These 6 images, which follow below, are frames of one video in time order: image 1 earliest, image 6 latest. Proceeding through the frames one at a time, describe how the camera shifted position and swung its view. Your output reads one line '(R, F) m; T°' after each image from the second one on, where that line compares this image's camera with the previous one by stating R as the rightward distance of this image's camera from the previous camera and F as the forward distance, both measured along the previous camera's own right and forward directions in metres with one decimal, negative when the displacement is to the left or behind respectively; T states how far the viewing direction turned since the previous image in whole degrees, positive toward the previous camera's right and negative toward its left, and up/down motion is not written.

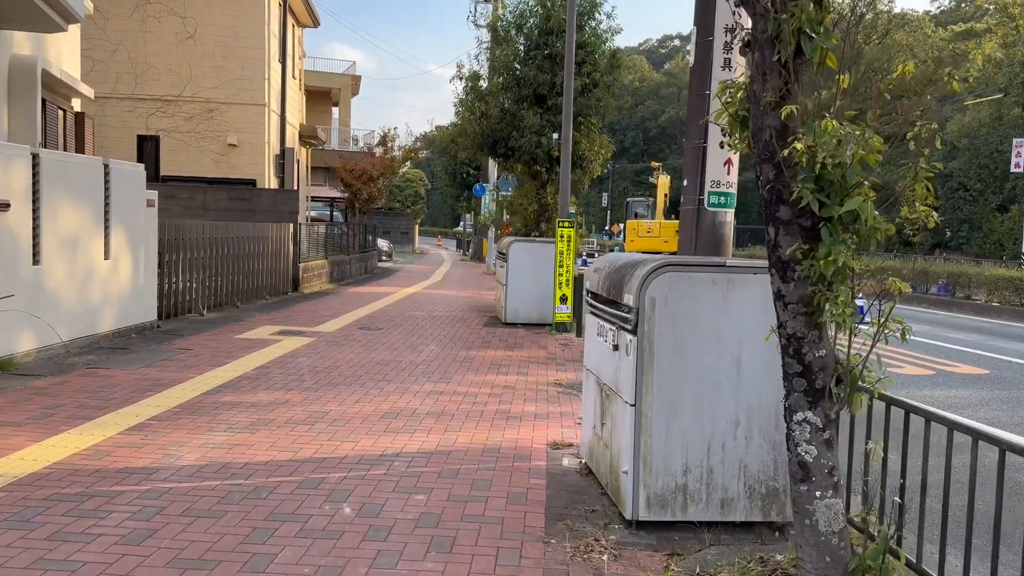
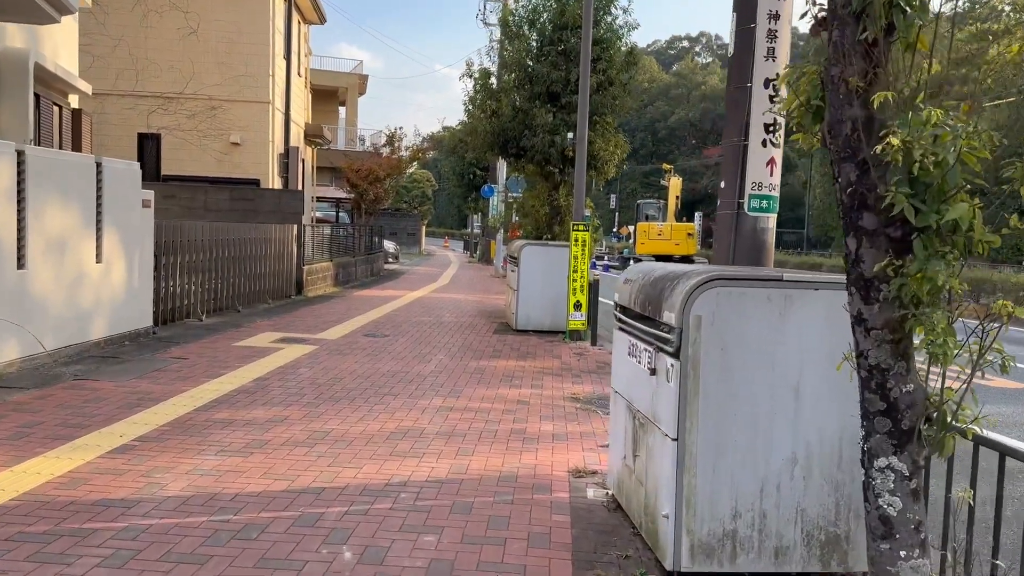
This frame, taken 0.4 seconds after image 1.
(-0.1, +0.5) m; 0°
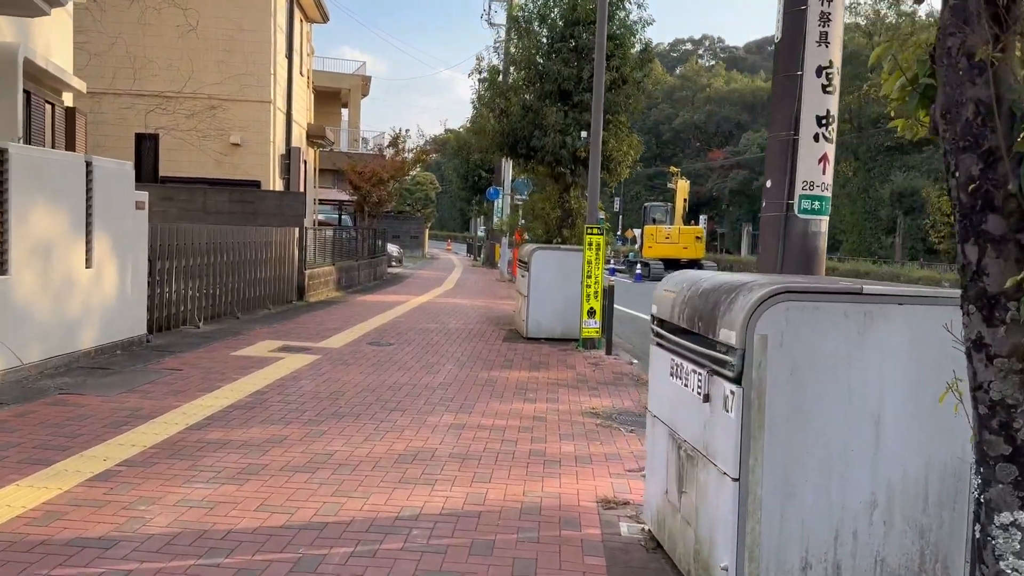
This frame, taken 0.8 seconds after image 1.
(-0.1, +0.5) m; 0°
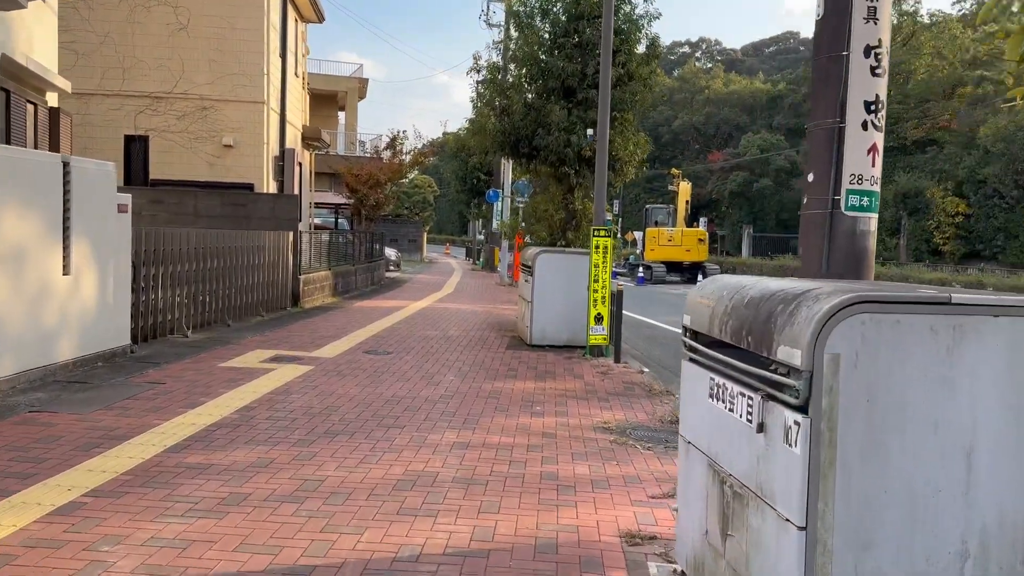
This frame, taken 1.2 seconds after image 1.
(-0.1, +0.5) m; 0°
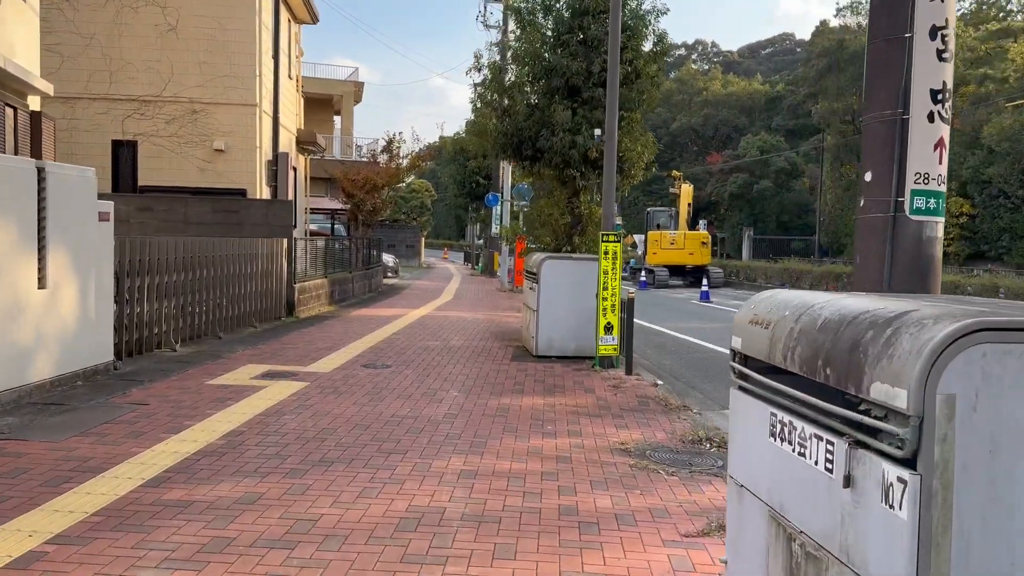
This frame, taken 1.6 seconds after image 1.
(-0.1, +0.5) m; 0°
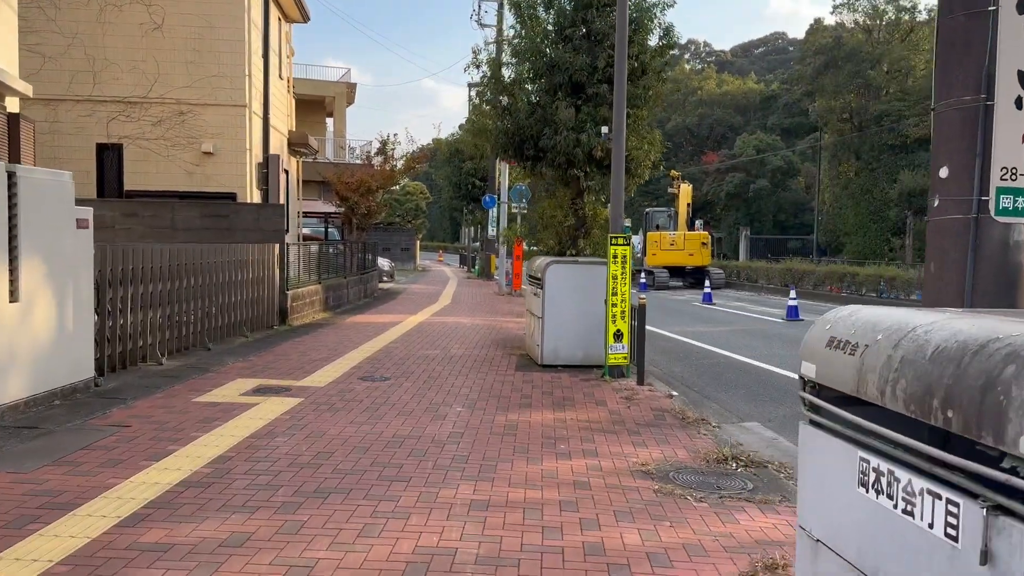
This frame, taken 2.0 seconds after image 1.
(-0.1, +0.5) m; 0°
